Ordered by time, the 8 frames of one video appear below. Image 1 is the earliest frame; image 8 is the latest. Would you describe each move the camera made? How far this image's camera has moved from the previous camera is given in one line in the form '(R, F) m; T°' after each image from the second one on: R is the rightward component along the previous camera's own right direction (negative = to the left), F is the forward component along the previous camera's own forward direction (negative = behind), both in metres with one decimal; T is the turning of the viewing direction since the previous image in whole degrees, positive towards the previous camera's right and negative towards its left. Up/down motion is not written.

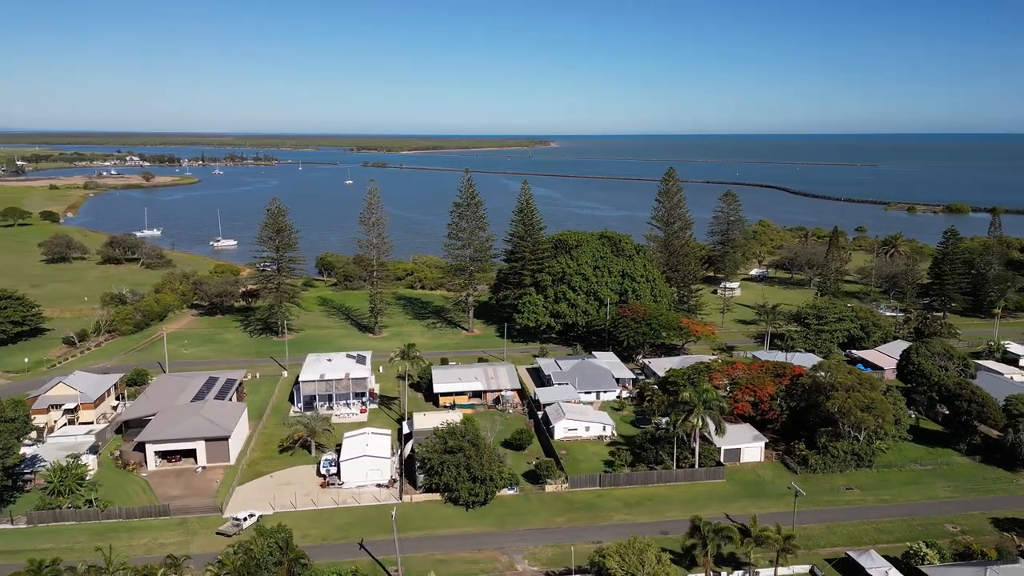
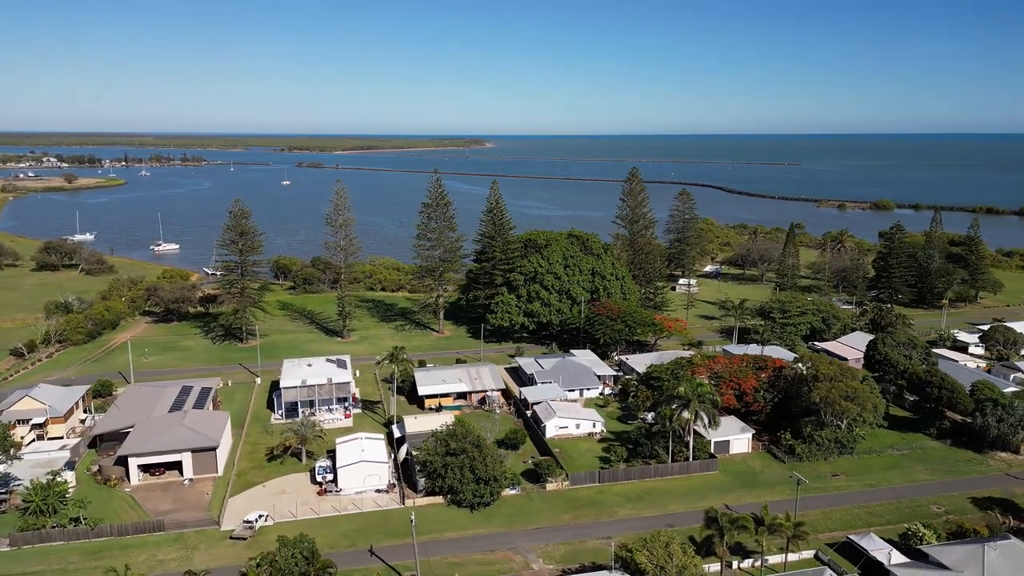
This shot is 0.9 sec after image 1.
(-2.3, +0.1) m; +5°
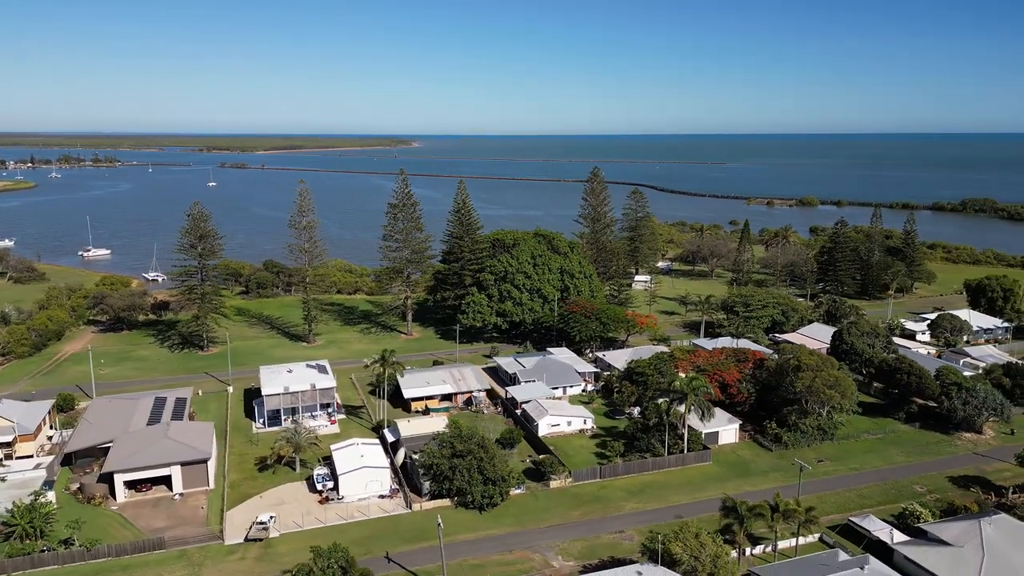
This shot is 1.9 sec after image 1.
(-2.7, +0.1) m; +6°
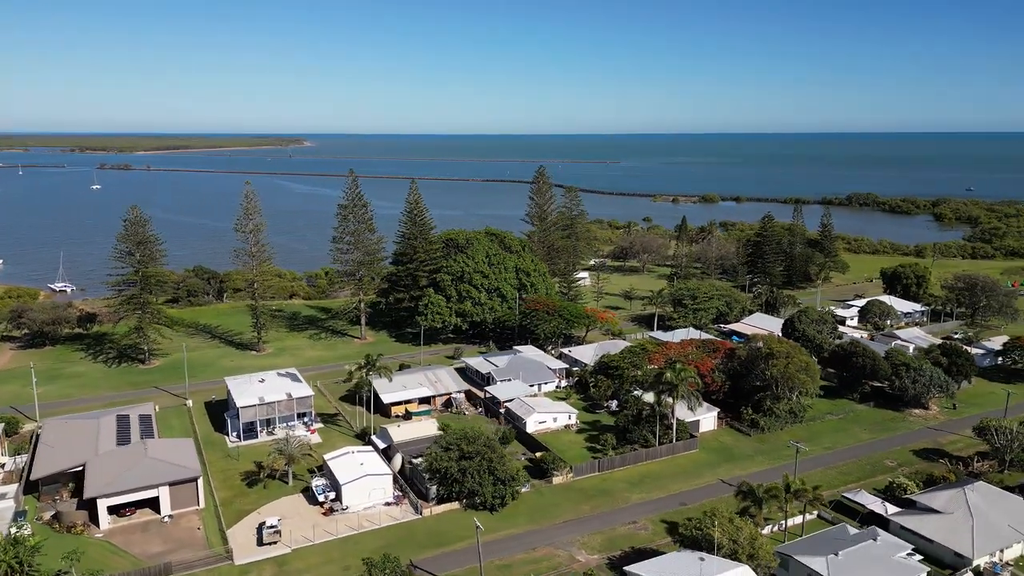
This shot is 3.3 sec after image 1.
(-3.8, +0.2) m; +8°
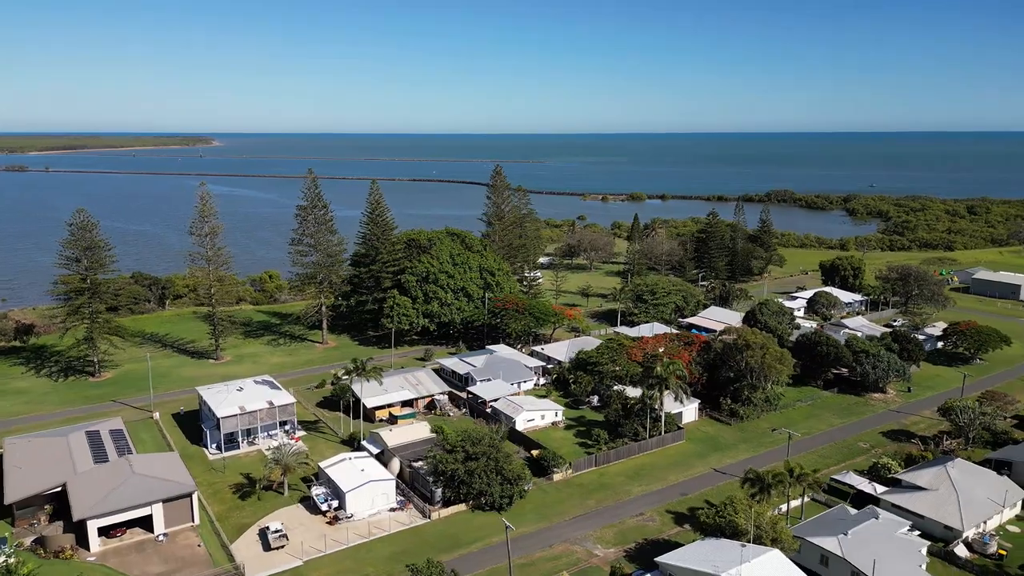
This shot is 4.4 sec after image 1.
(-2.9, +0.2) m; +6°
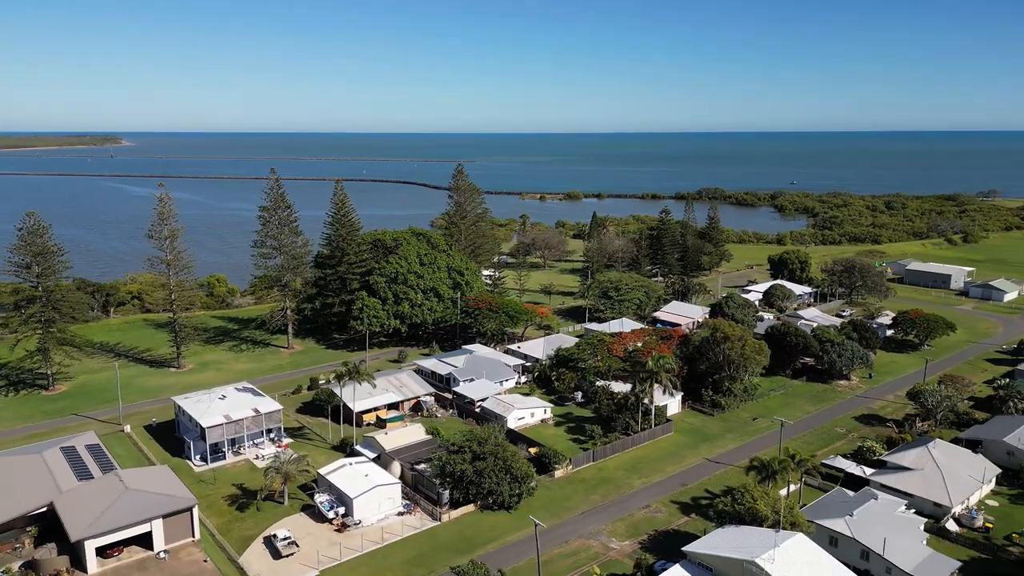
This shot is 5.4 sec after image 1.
(-2.7, +0.1) m; +6°
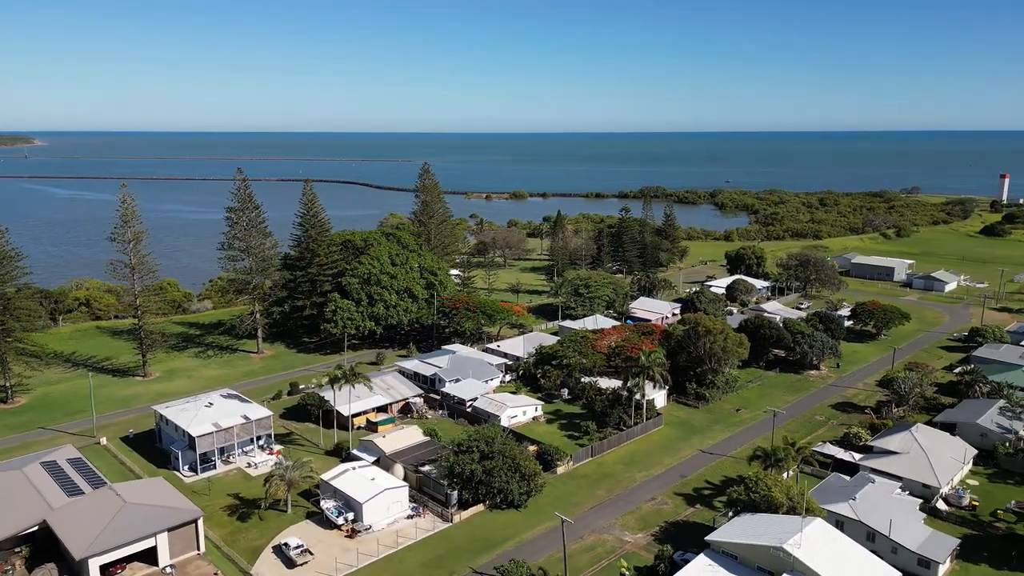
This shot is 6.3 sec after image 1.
(-2.4, +0.1) m; +5°
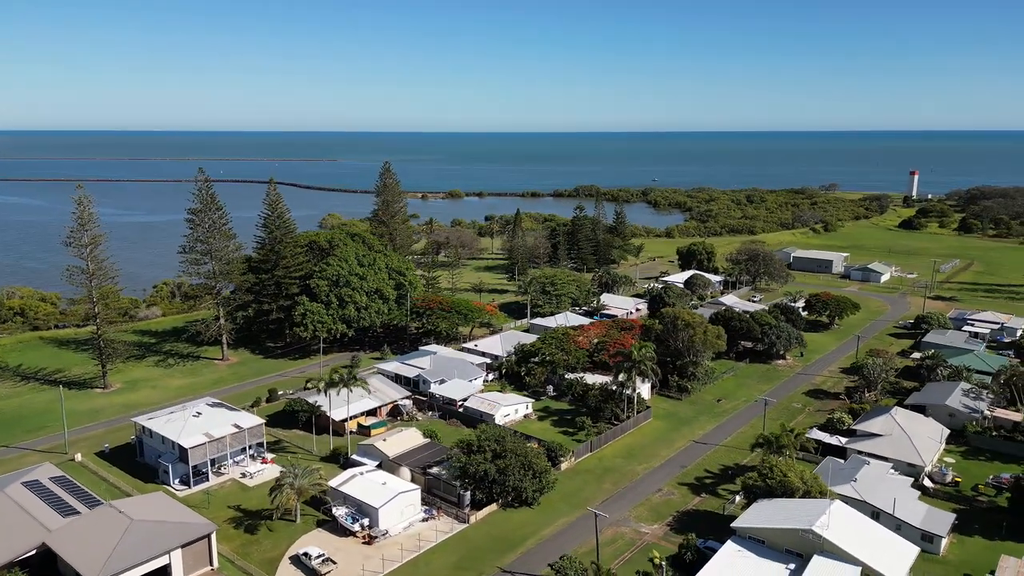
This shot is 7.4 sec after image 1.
(-2.9, +0.1) m; +6°
